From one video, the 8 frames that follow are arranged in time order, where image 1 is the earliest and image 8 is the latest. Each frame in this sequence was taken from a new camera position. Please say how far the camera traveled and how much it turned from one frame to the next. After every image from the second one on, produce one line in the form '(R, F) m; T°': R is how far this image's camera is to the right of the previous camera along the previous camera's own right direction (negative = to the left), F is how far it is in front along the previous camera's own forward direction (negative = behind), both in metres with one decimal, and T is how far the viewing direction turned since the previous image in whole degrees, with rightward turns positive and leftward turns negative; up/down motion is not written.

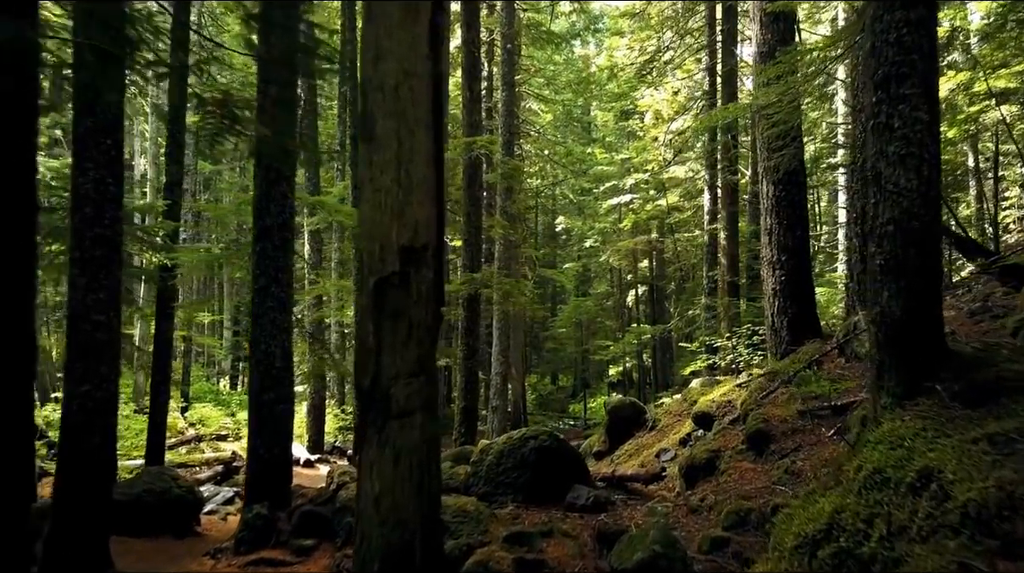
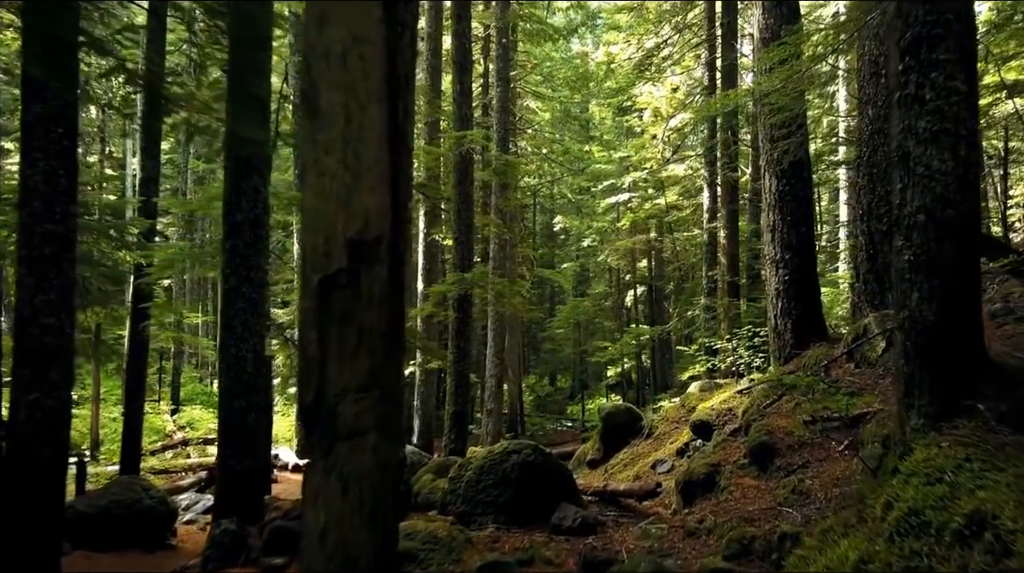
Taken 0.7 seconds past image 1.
(+0.1, +0.4) m; 0°
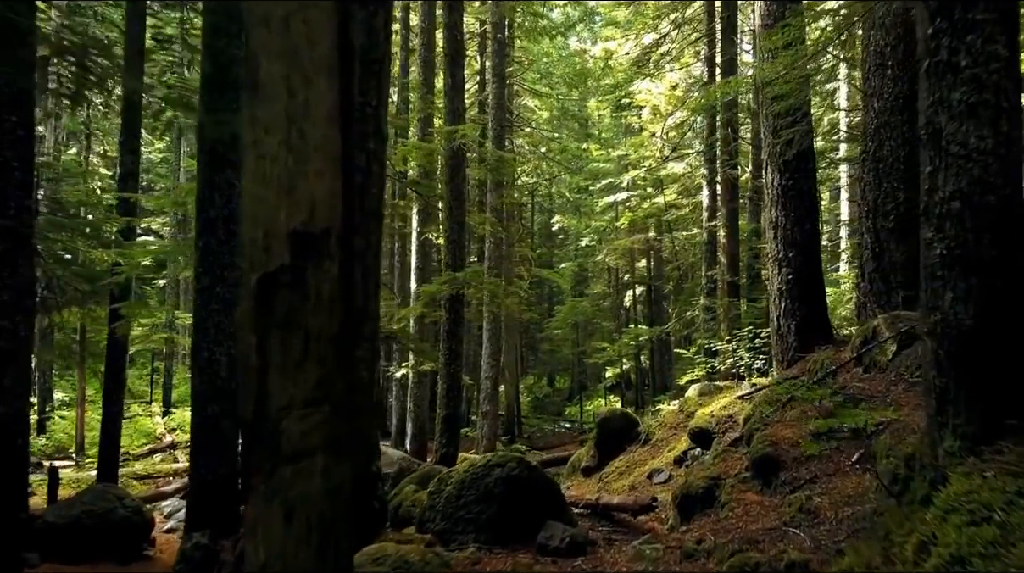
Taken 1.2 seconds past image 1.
(+0.1, +0.3) m; 0°
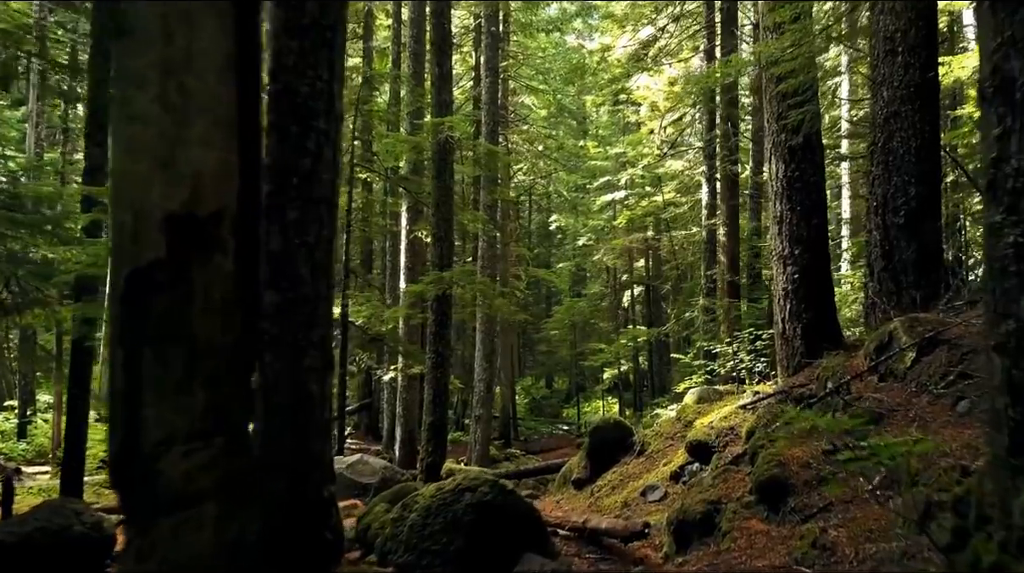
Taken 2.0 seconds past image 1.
(+0.1, +0.5) m; 0°
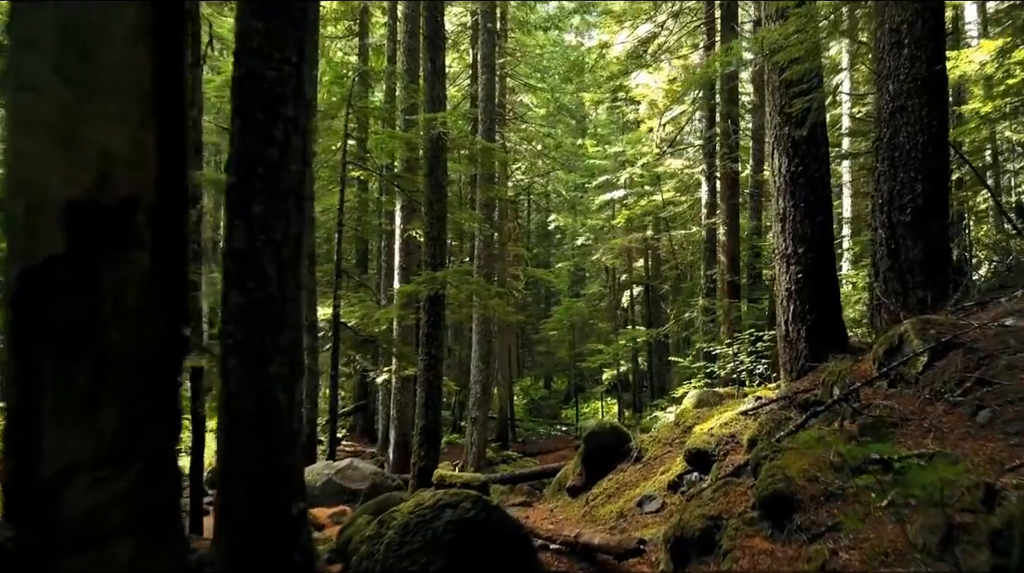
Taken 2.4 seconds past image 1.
(+0.1, +0.3) m; 0°
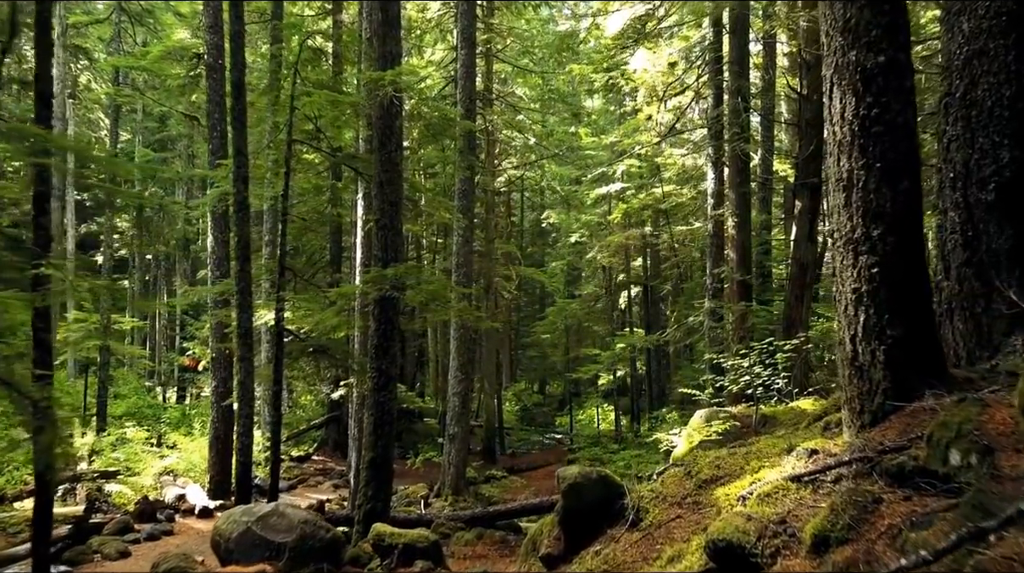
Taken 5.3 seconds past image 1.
(+0.4, +1.9) m; 0°
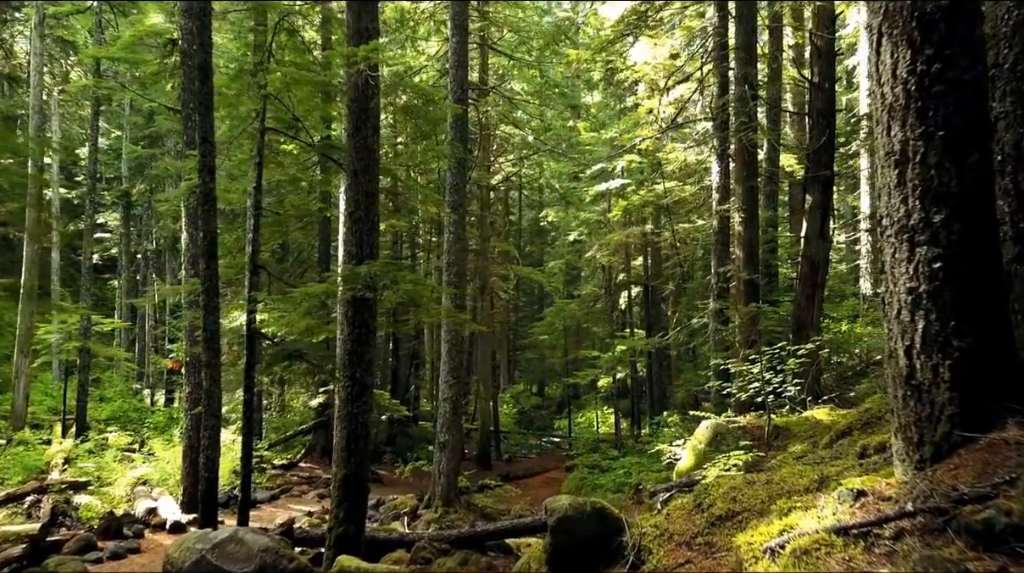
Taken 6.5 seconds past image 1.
(+0.1, +0.8) m; 0°
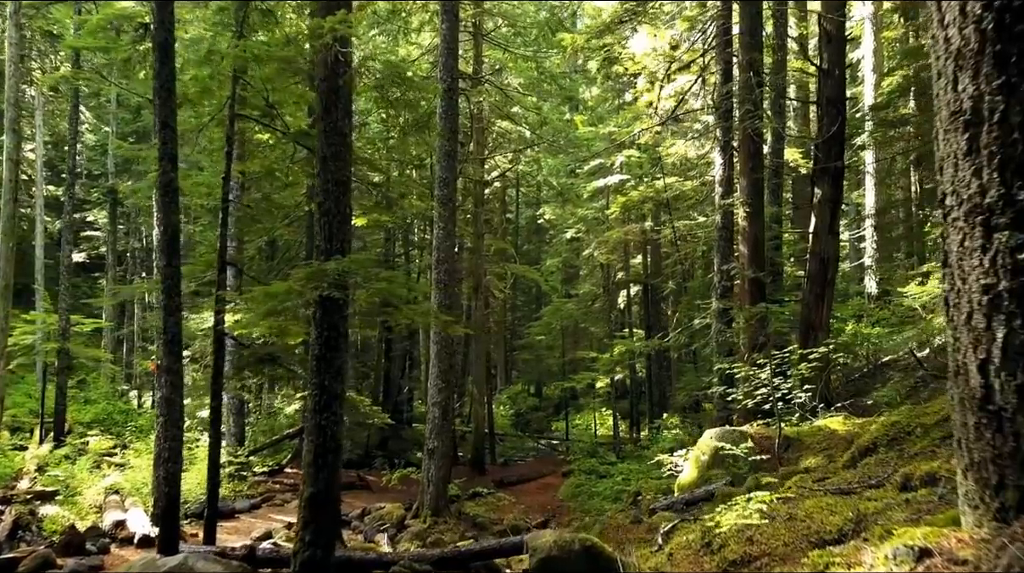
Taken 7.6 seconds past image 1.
(+0.1, +0.7) m; 0°
